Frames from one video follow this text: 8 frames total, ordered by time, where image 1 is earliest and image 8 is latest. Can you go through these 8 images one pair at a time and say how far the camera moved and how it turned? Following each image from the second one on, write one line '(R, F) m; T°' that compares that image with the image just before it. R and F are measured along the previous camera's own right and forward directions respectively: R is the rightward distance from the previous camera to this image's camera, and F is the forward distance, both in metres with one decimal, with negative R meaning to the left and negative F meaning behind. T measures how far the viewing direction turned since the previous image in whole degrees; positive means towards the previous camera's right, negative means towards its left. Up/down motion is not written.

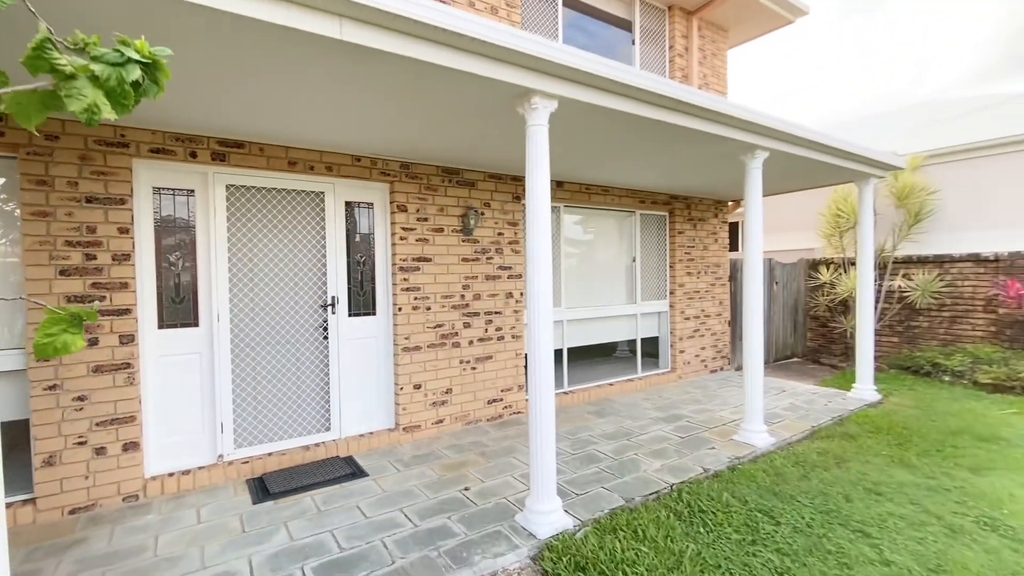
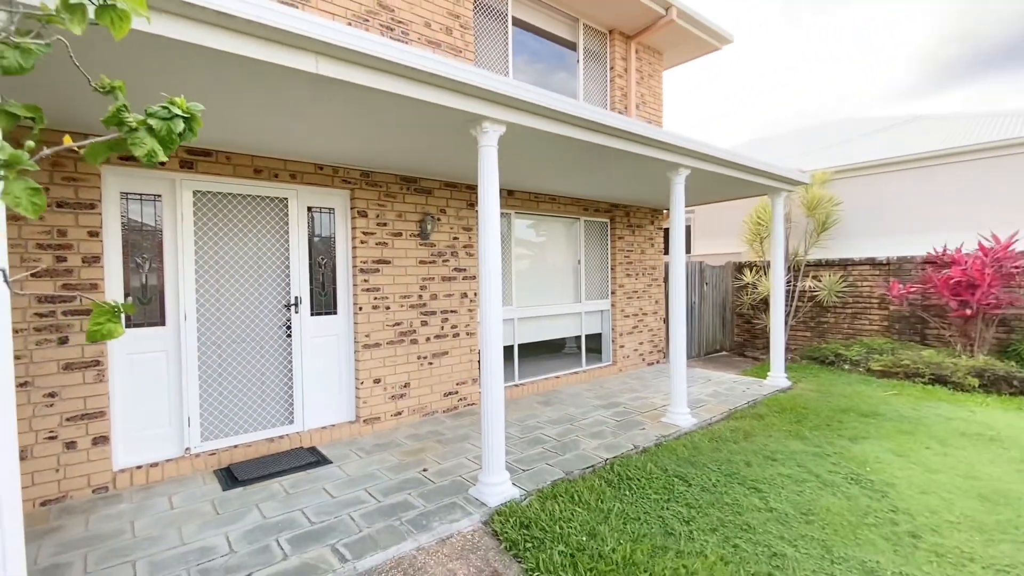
(0.0, -0.4) m; +5°
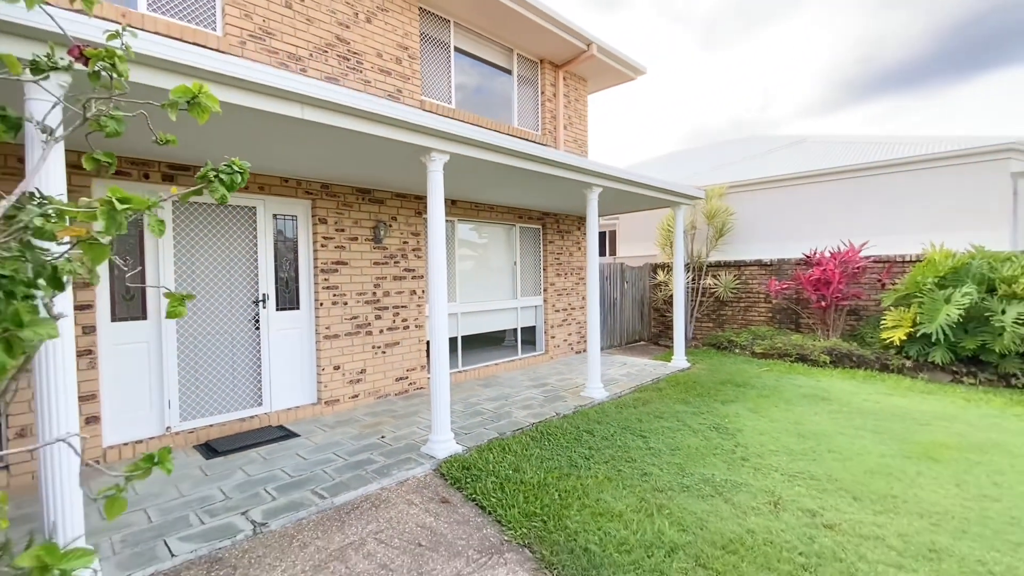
(0.0, -0.9) m; +7°
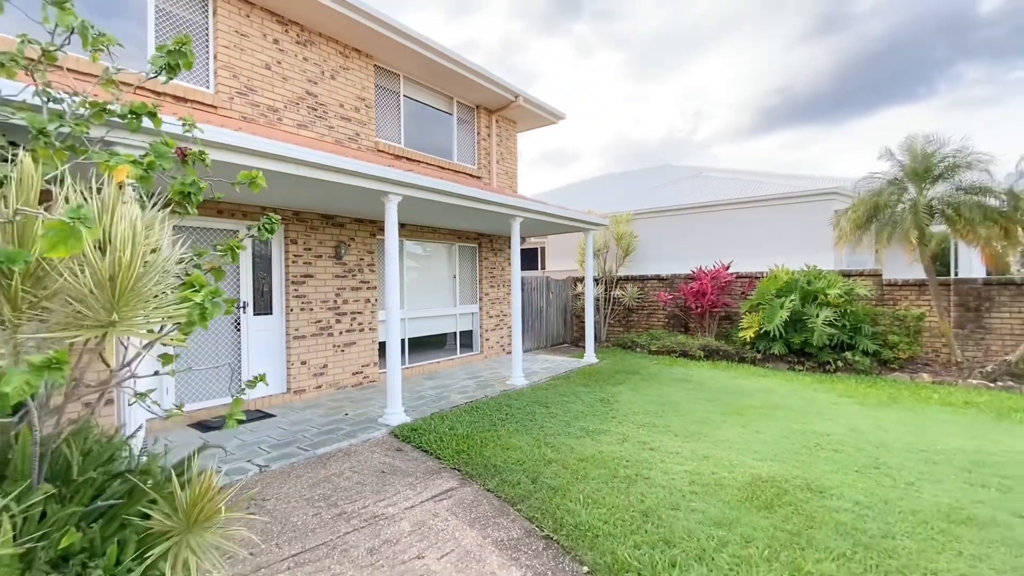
(+0.1, -1.5) m; +7°
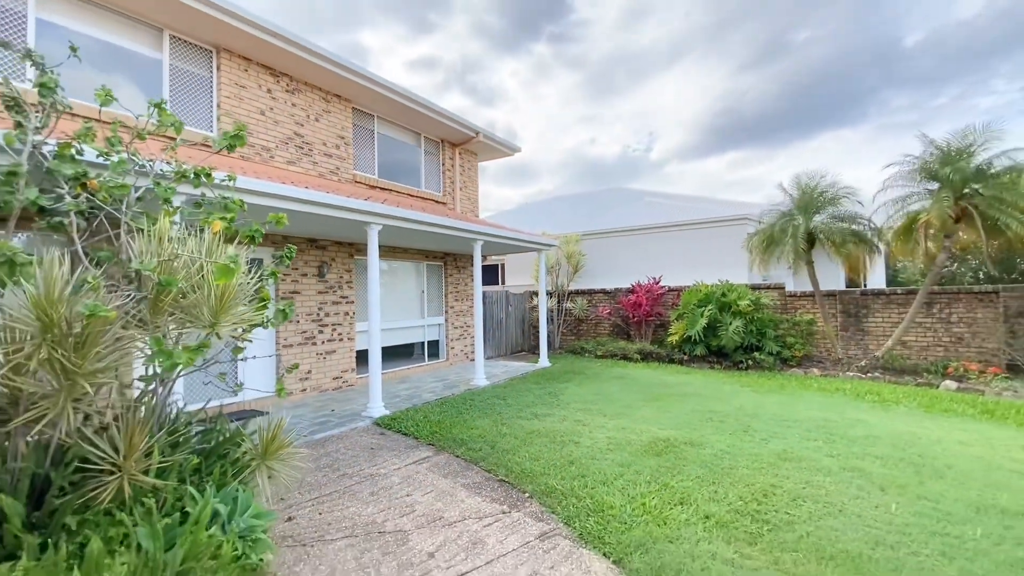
(0.0, -1.2) m; +5°
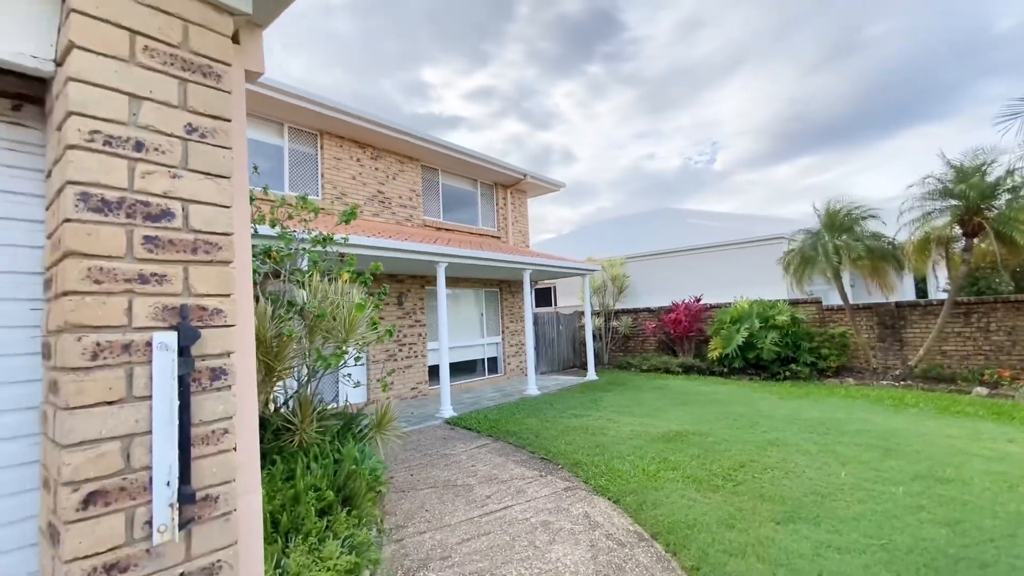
(+0.3, -1.4) m; -7°
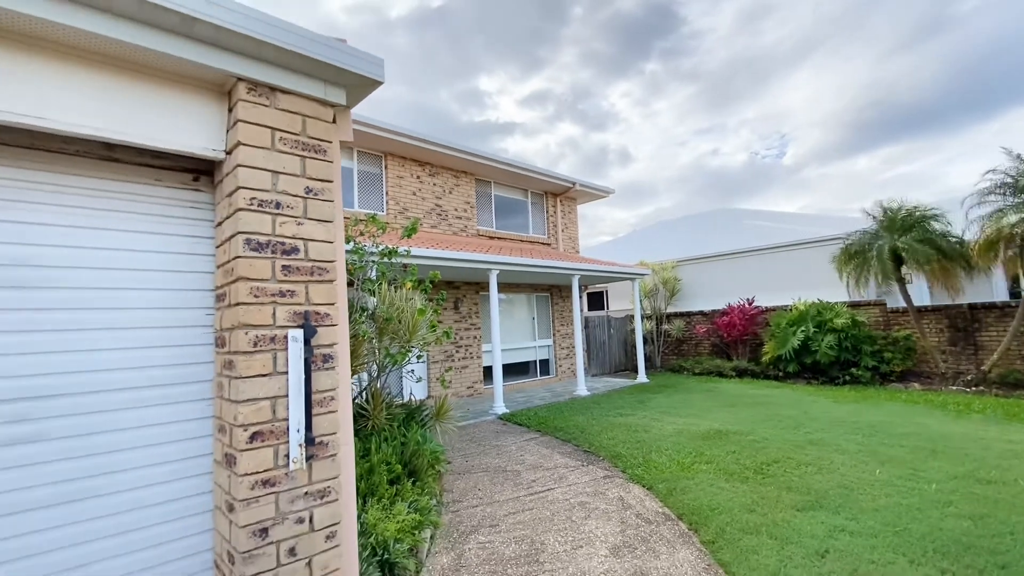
(+0.2, -0.5) m; -7°
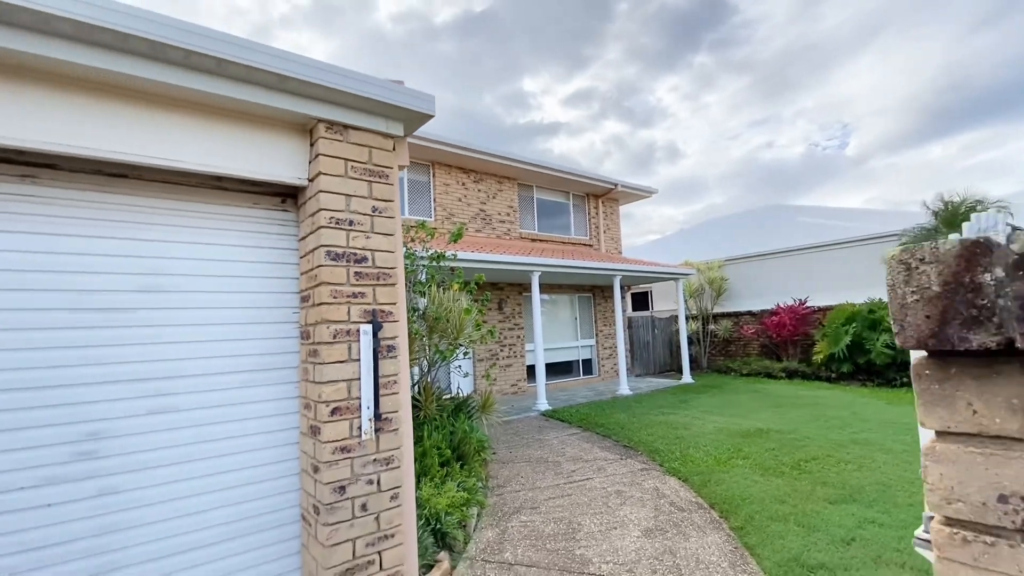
(+0.1, -0.3) m; -5°
